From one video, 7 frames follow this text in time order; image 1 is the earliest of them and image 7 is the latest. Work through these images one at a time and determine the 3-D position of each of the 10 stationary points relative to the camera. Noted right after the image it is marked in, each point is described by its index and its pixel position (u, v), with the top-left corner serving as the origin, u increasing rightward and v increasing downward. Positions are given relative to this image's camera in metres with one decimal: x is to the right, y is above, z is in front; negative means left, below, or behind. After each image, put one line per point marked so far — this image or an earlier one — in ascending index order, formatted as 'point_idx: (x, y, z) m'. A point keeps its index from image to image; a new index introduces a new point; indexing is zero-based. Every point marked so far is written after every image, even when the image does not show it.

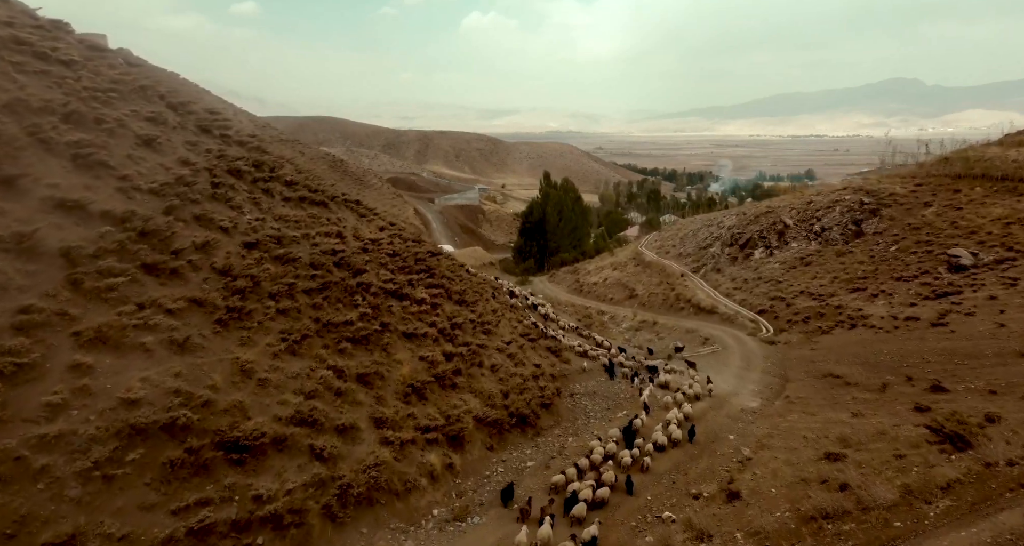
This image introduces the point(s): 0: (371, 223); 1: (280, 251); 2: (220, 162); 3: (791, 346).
0: (-4.9, +1.7, +18.6) m
1: (-5.2, +0.5, +11.8) m
2: (-7.7, +2.9, +13.9) m
3: (+9.0, -2.4, +17.1) m
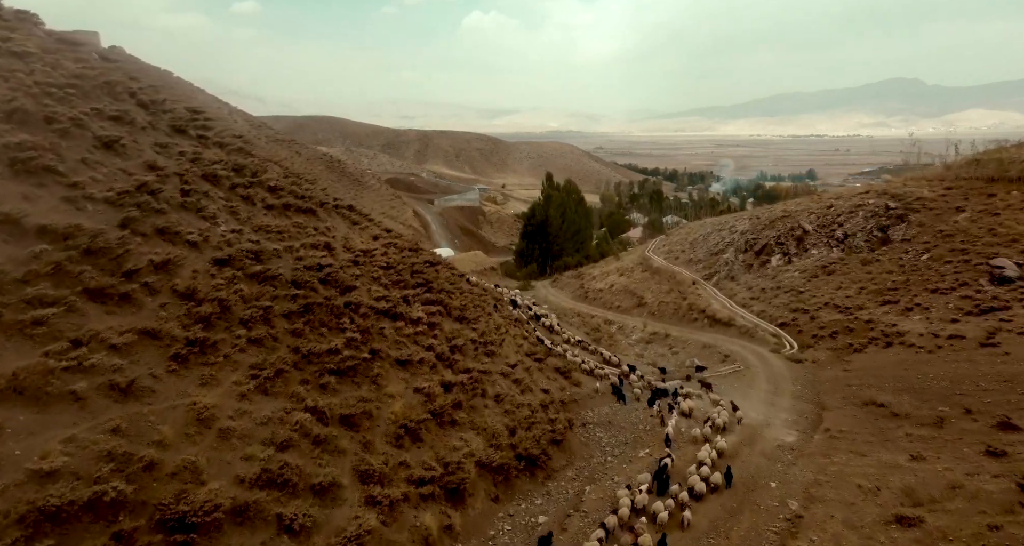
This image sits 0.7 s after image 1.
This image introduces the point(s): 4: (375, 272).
0: (-4.8, +1.3, +17.2) m
1: (-5.0, +0.1, +10.4) m
2: (-7.6, +2.5, +12.6) m
3: (+9.1, -2.7, +15.7) m
4: (-3.5, 0.0, +13.8) m
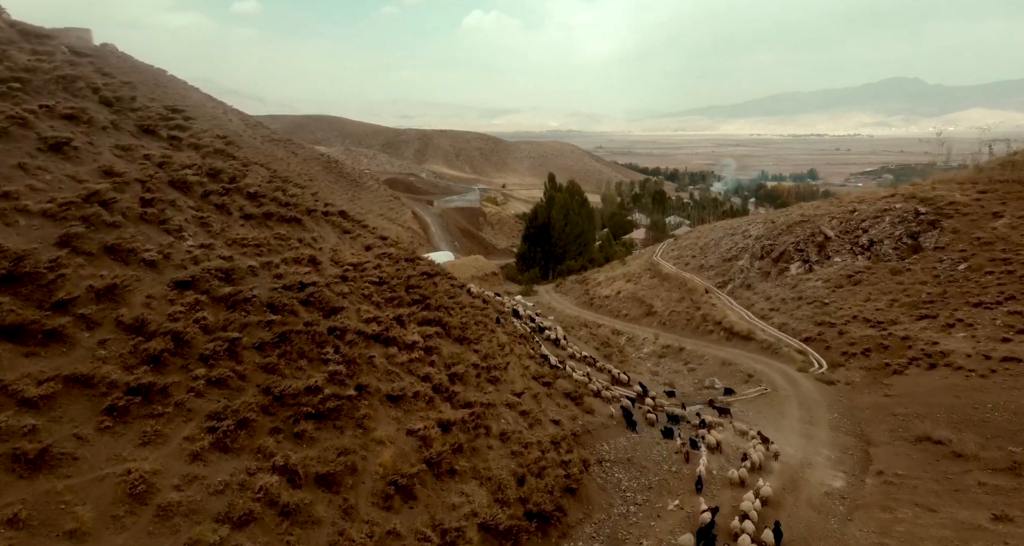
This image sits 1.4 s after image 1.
0: (-4.6, +0.9, +15.8) m
1: (-4.9, -0.3, +9.0) m
2: (-7.4, +2.1, +11.2) m
3: (+9.3, -3.1, +14.3) m
4: (-3.4, -0.4, +12.4) m
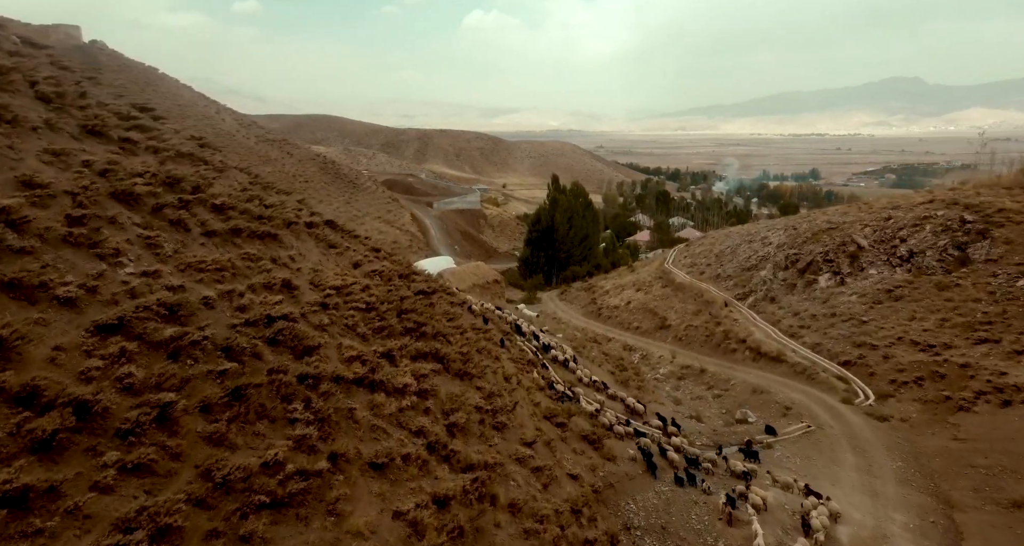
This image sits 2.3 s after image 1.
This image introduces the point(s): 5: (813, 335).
0: (-4.5, +0.4, +14.0) m
1: (-4.7, -0.8, +7.2) m
2: (-7.2, +1.6, +9.3) m
3: (+9.5, -3.6, +12.5) m
4: (-3.2, -0.9, +10.5) m
5: (+10.5, -2.2, +18.5) m
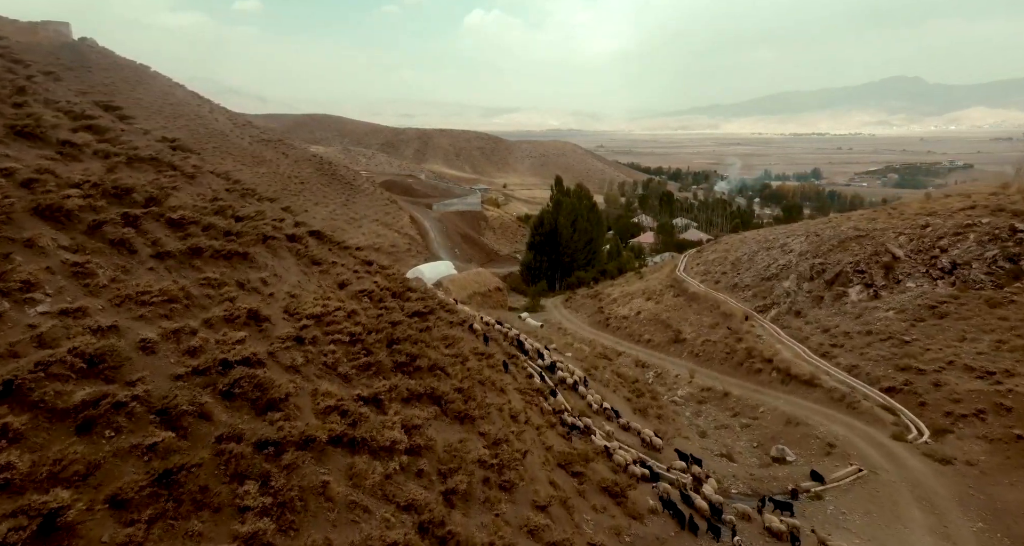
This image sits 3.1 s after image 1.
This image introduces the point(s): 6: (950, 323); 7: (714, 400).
0: (-4.3, 0.0, +12.3) m
1: (-4.5, -1.3, +5.5) m
2: (-7.1, +1.1, +7.7) m
3: (+9.6, -4.1, +10.8) m
4: (-3.1, -1.4, +8.9) m
5: (+10.7, -2.6, +16.9) m
6: (+13.1, -1.5, +15.9) m
7: (+6.7, -4.1, +17.5) m
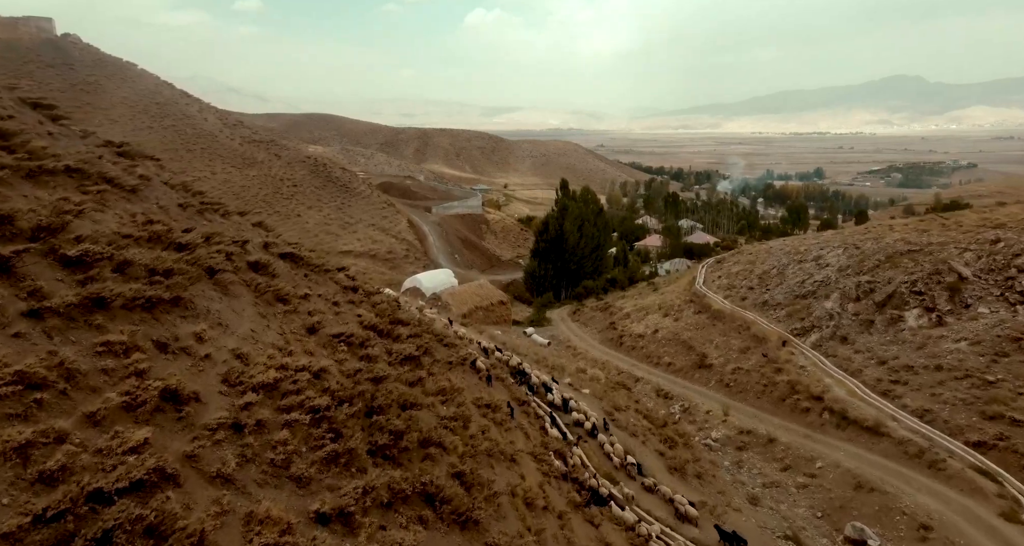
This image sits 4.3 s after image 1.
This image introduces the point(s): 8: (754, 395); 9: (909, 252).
0: (-4.0, -0.8, +9.8) m
1: (-4.3, -2.0, +3.0) m
2: (-6.8, +0.4, +5.2) m
3: (+9.9, -4.8, +8.3) m
4: (-2.8, -2.1, +6.4) m
5: (+11.0, -3.3, +14.3) m
6: (+13.4, -2.2, +13.4) m
7: (+6.9, -4.9, +15.0) m
8: (+8.1, -4.0, +17.9) m
9: (+14.4, +0.8, +19.3) m
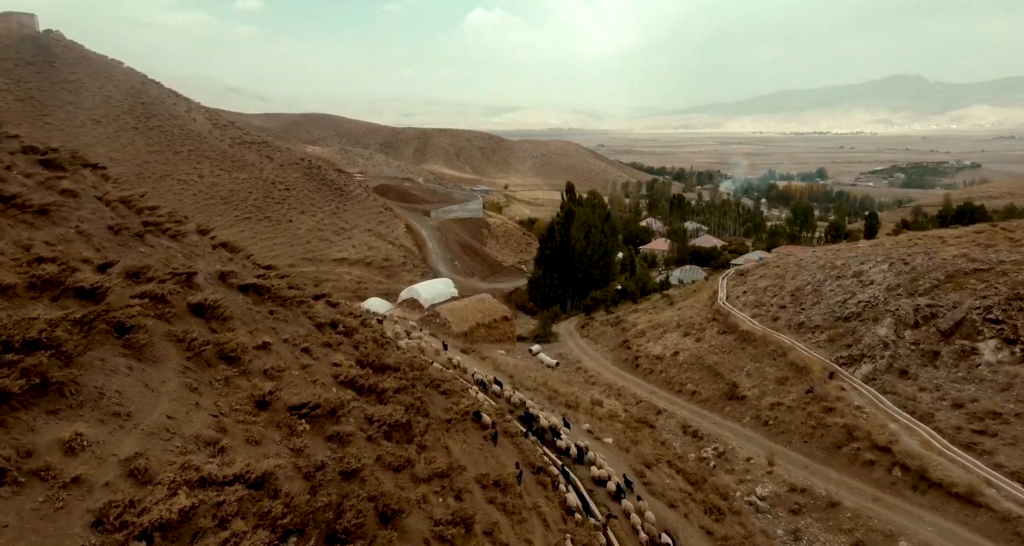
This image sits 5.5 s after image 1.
0: (-3.8, -1.5, +7.3) m
1: (-4.0, -2.7, +0.5) m
2: (-6.6, -0.3, +2.7) m
3: (+10.2, -5.5, +5.8) m
4: (-2.5, -2.8, +3.9) m
5: (+11.2, -4.0, +11.9) m
6: (+13.7, -2.9, +10.9) m
7: (+7.2, -5.6, +12.5) m
8: (+8.4, -4.7, +15.4) m
9: (+14.7, +0.1, +16.8) m
